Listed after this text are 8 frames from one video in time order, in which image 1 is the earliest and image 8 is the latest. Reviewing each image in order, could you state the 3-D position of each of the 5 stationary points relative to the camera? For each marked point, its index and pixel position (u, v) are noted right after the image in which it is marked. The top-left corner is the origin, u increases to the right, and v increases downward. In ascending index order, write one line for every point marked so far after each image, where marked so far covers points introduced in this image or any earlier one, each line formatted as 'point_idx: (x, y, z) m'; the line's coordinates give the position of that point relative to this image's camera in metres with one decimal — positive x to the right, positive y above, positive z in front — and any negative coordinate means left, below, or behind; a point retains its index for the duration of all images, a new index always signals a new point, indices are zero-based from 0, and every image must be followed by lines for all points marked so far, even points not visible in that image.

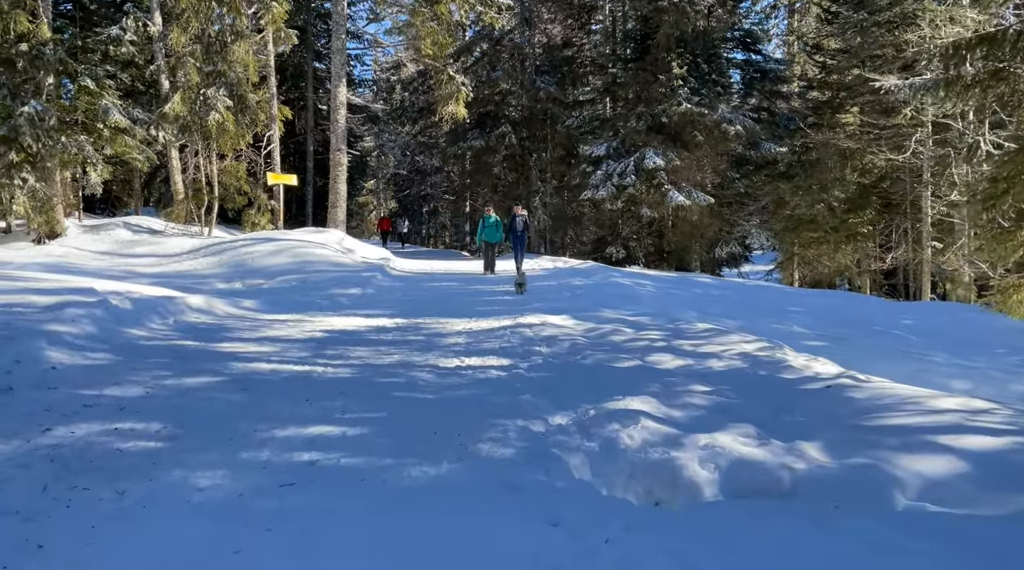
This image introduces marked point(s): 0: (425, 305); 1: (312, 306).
0: (-1.1, -0.3, +11.3) m
1: (-2.5, -0.4, +11.4) m
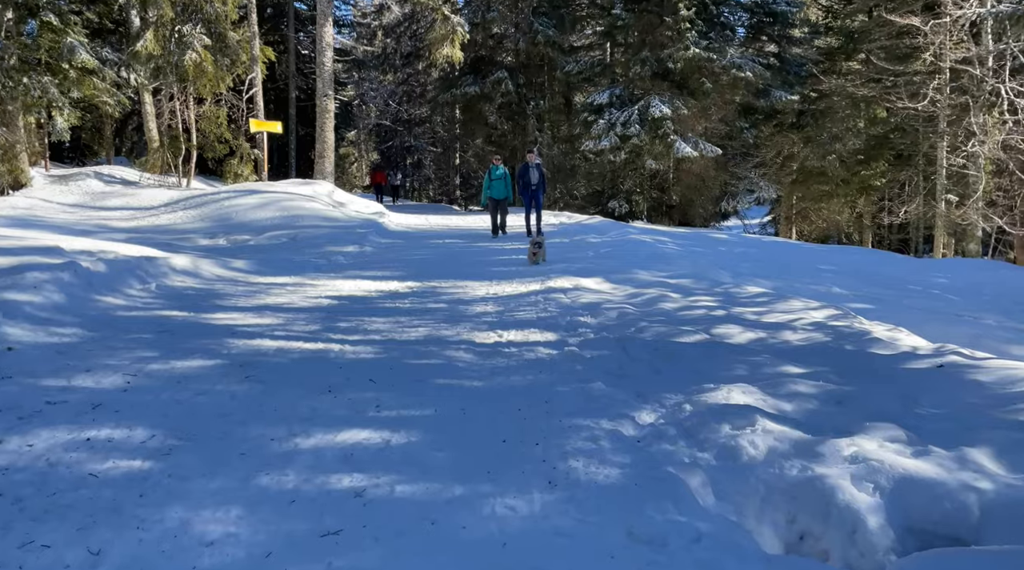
0: (-0.9, +0.2, +10.3) m
1: (-2.3, +0.1, +10.3) m
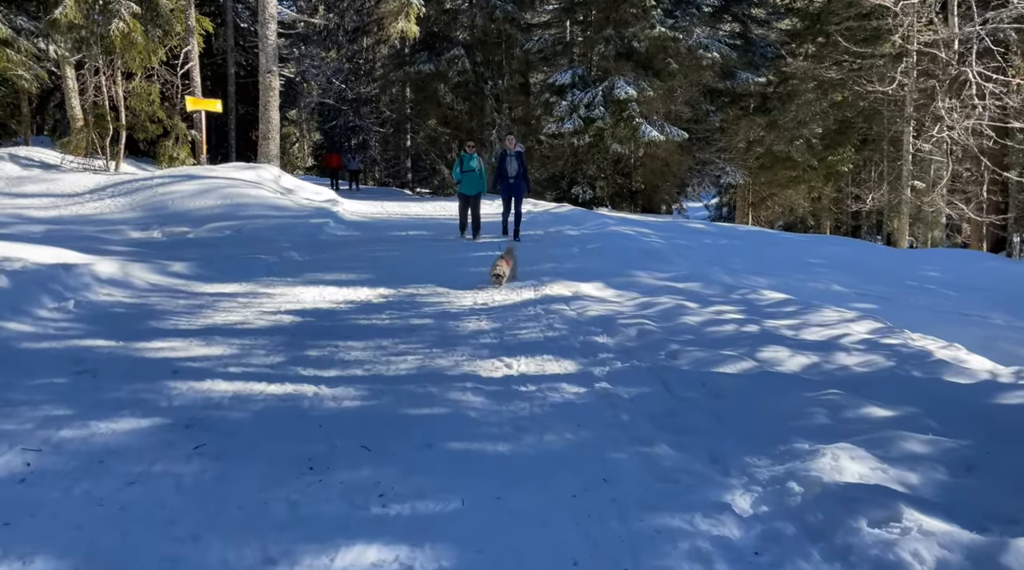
0: (-1.1, +0.2, +9.1) m
1: (-2.6, +0.1, +9.0) m
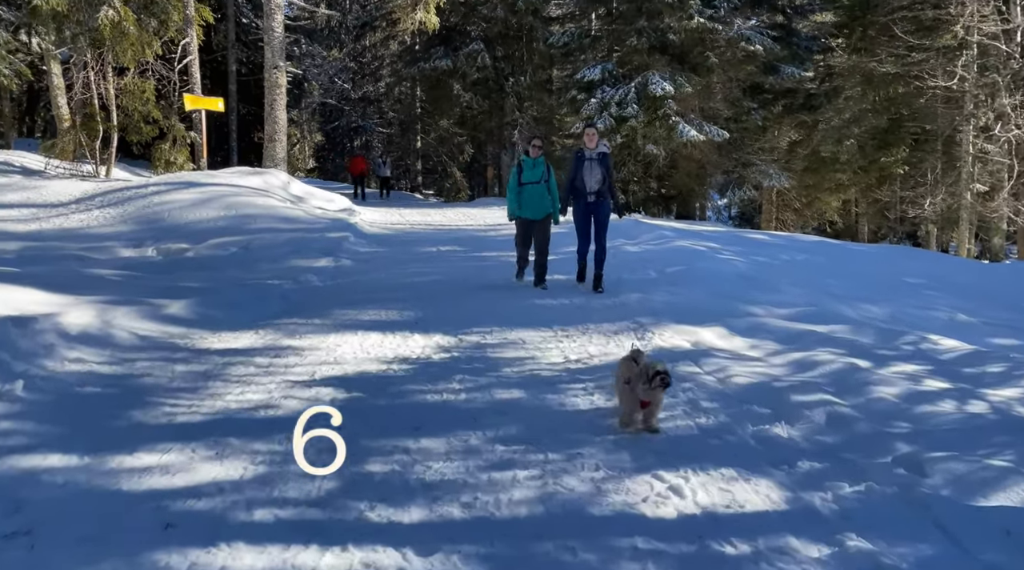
0: (-0.5, -0.1, +7.4) m
1: (-2.0, -0.2, +7.3) m
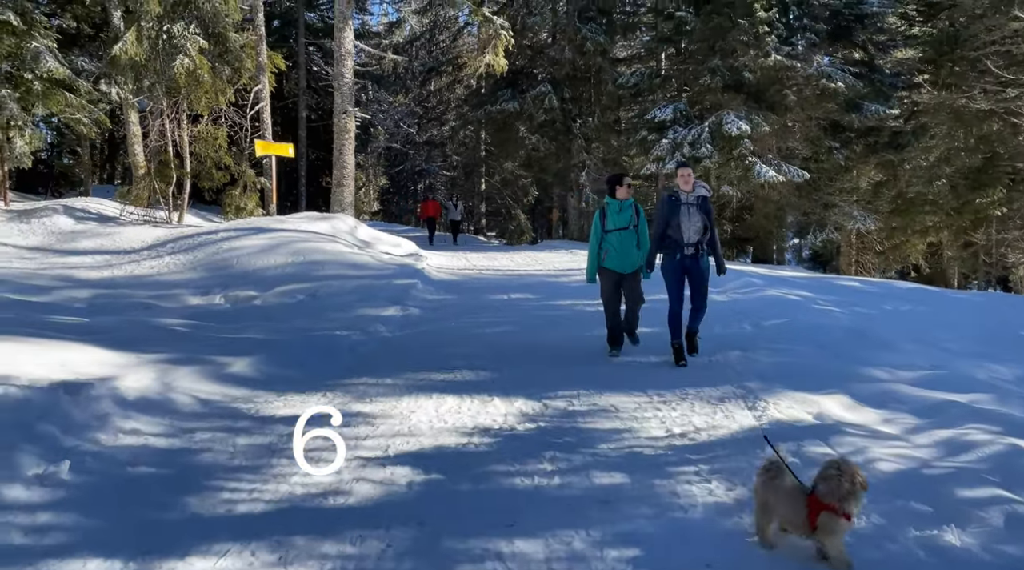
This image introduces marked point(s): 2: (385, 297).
0: (+0.2, -0.6, +6.9) m
1: (-1.3, -0.6, +6.9) m
2: (-1.5, -0.1, +10.7) m
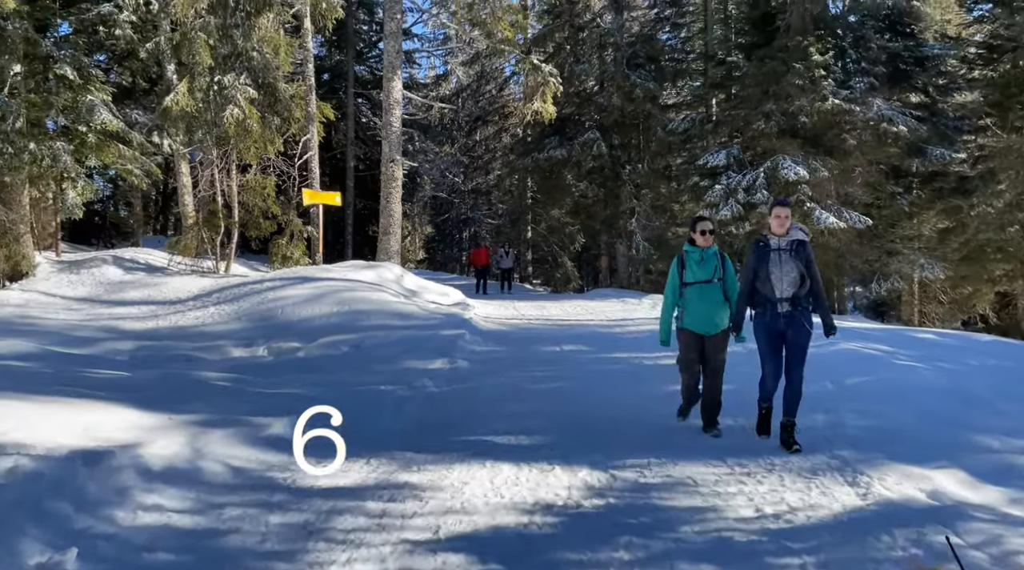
0: (+0.6, -0.9, +6.3) m
1: (-0.9, -1.0, +6.4) m
2: (-0.9, -0.7, +10.3) m
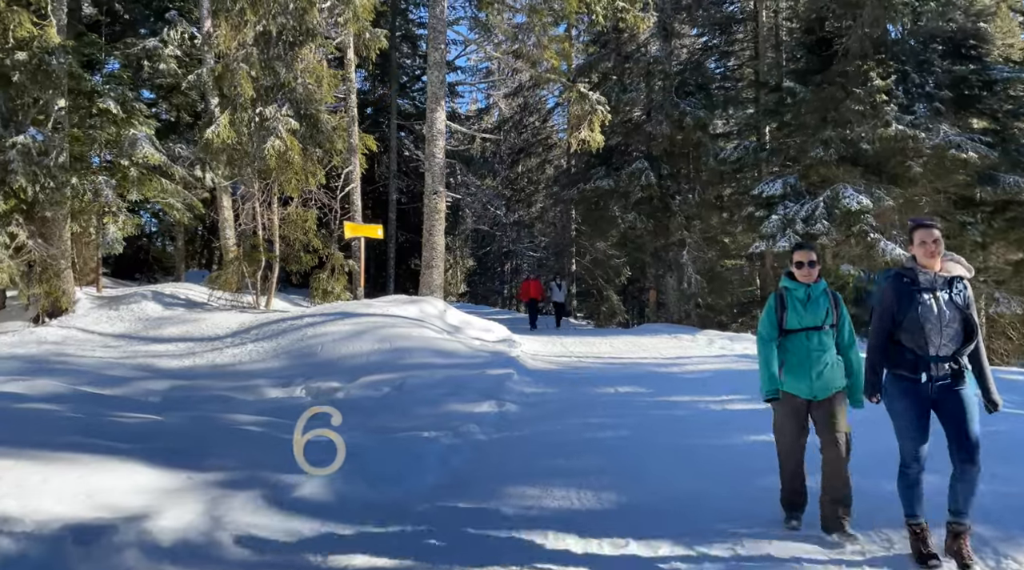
0: (+1.0, -1.2, +5.6) m
1: (-0.5, -1.3, +5.7) m
2: (-0.4, -1.1, +9.6) m
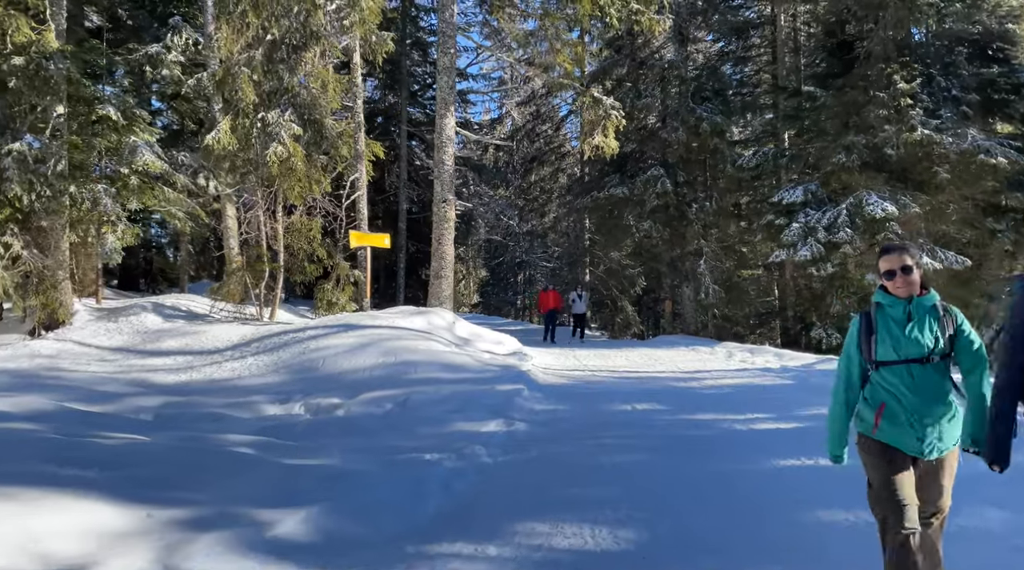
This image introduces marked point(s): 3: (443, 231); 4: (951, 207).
0: (+1.0, -1.3, +5.0) m
1: (-0.5, -1.3, +5.1) m
2: (-0.3, -1.2, +9.0) m
3: (-1.1, +0.9, +14.4) m
4: (+8.4, +1.5, +17.1) m
